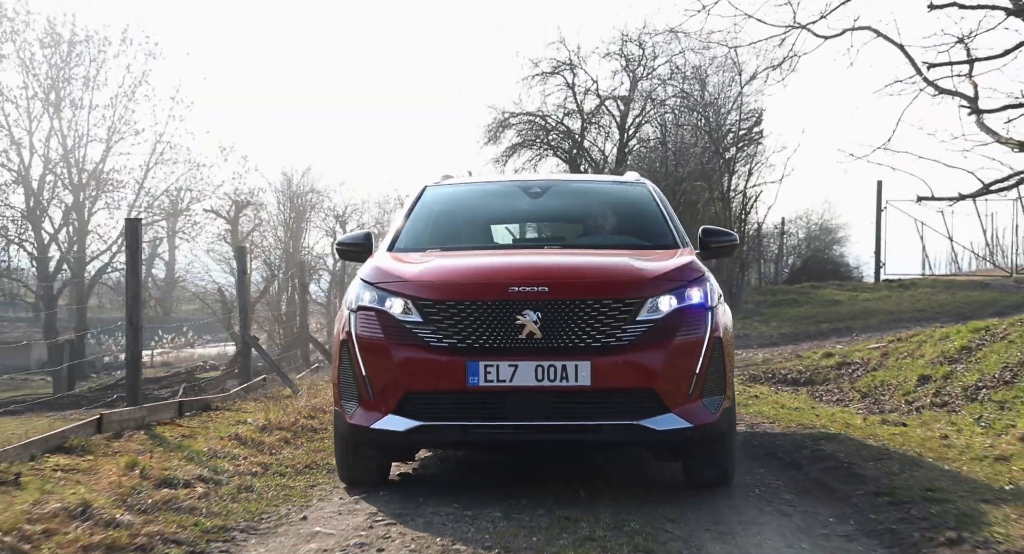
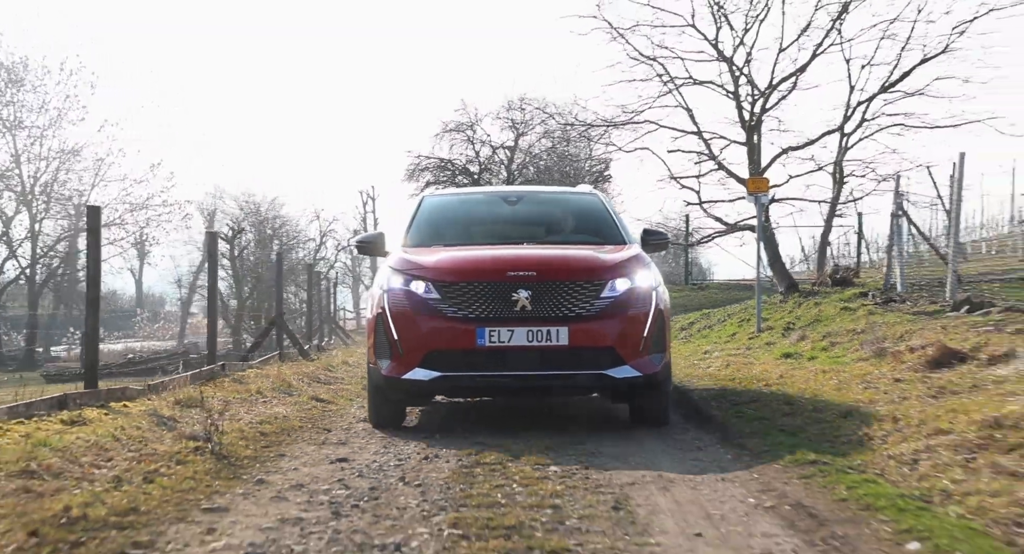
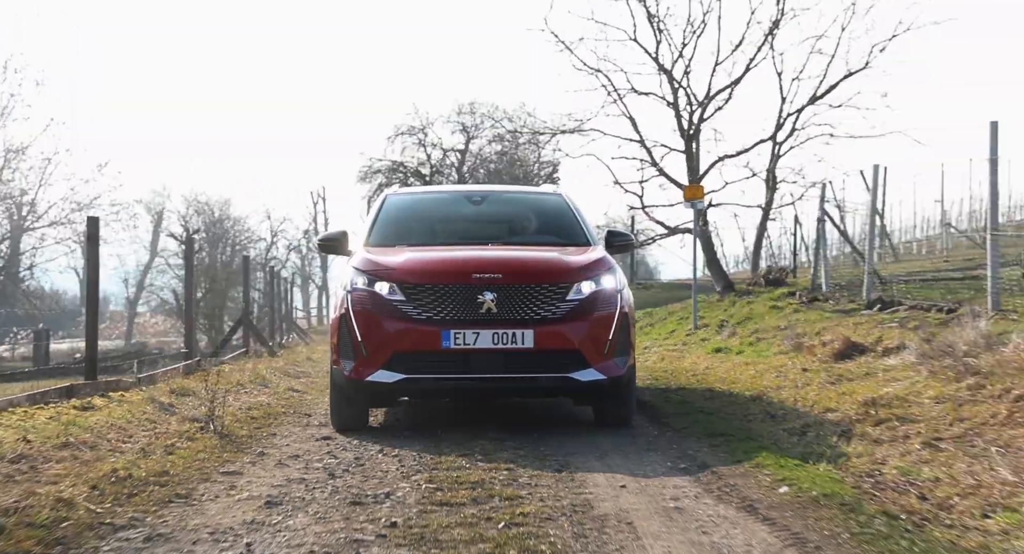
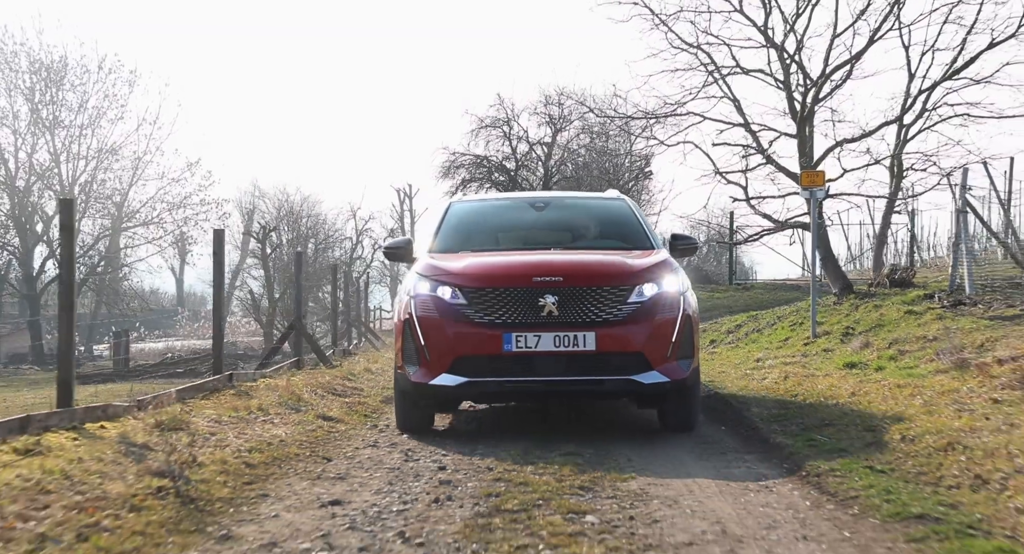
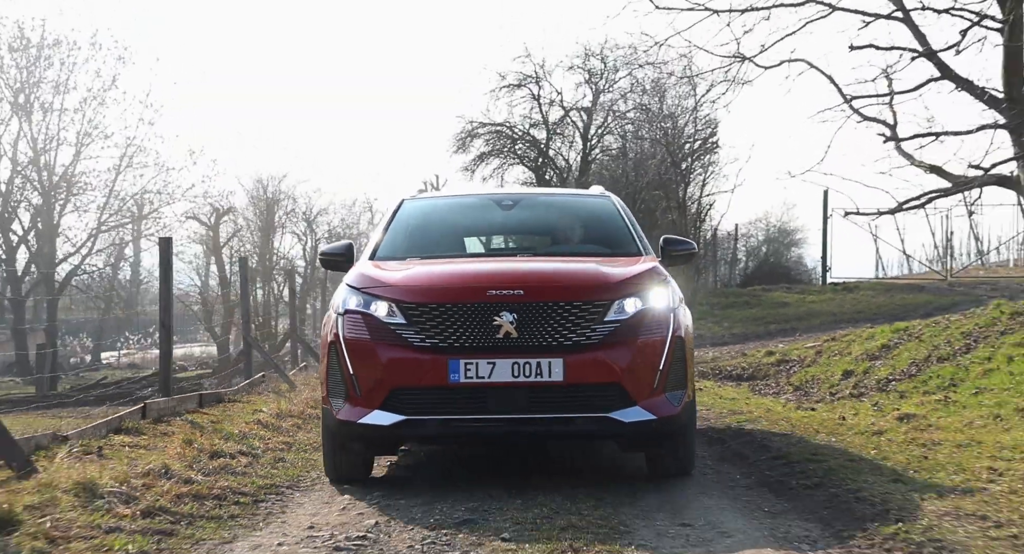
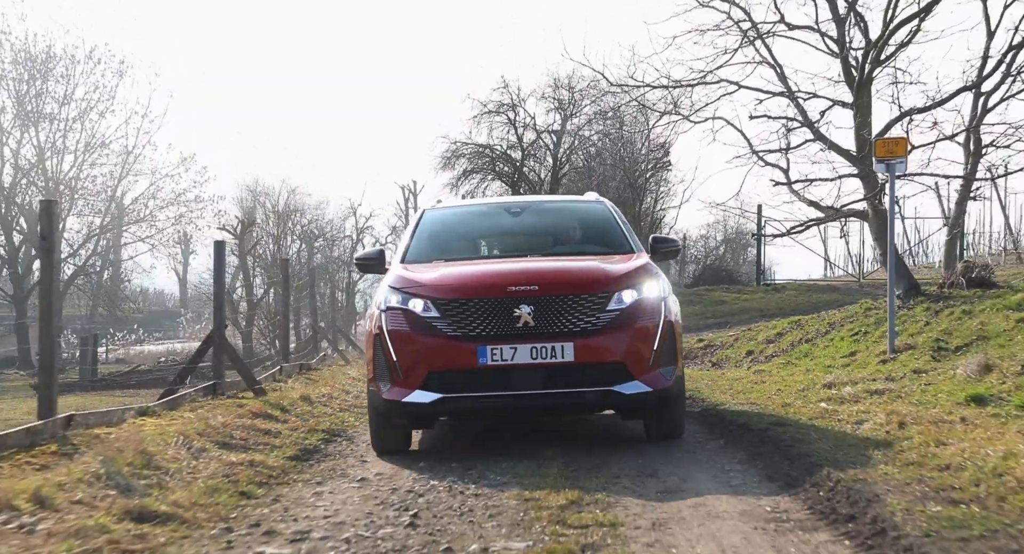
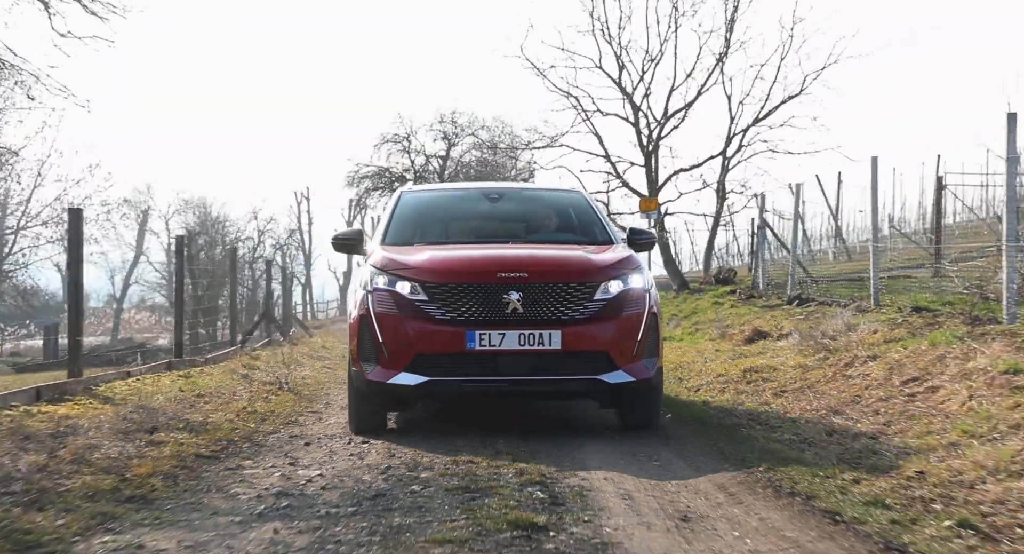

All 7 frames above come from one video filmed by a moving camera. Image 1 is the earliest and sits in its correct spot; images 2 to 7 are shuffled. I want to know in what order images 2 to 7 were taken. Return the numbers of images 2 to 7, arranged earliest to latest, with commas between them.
5, 6, 4, 2, 3, 7
